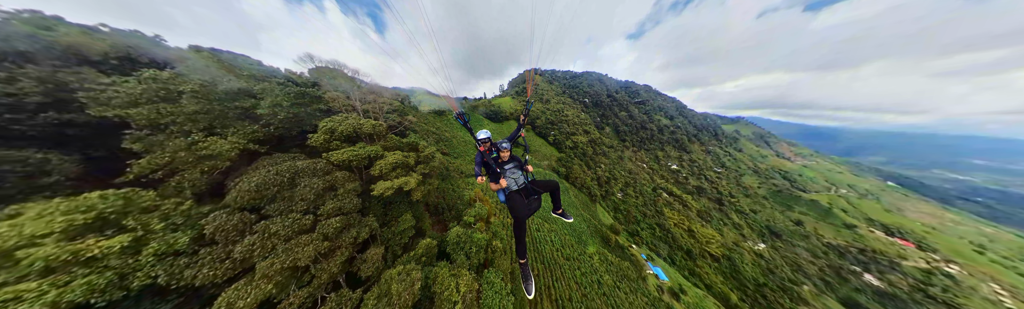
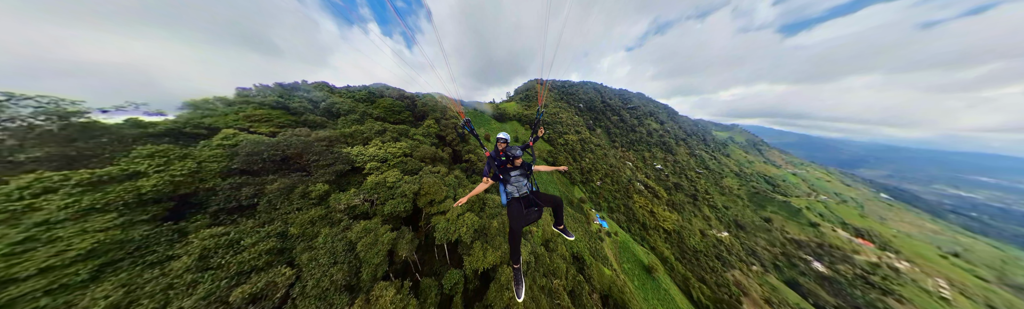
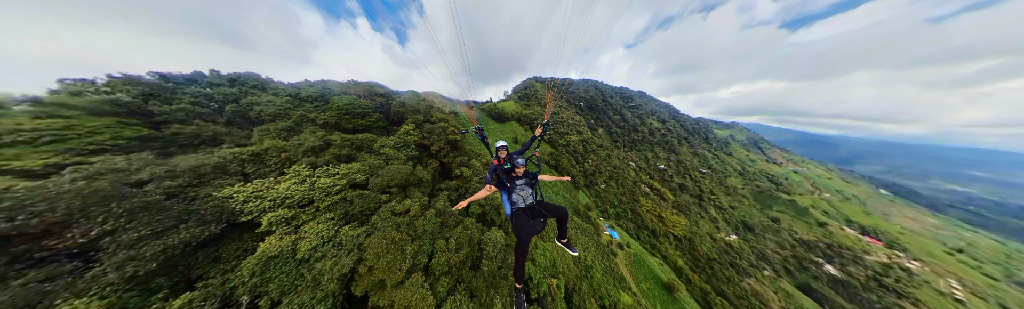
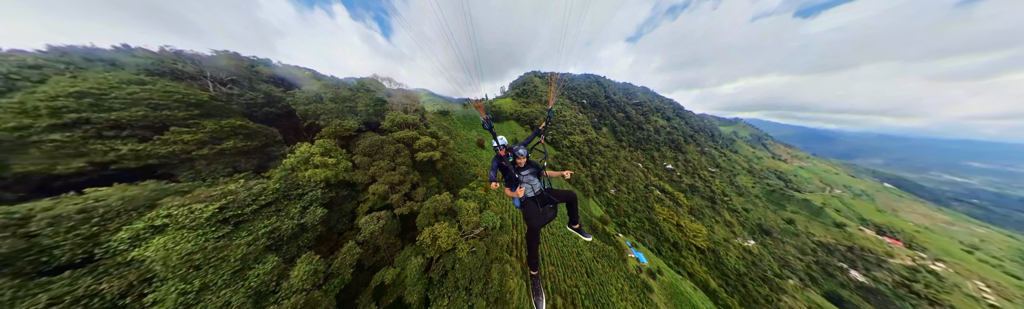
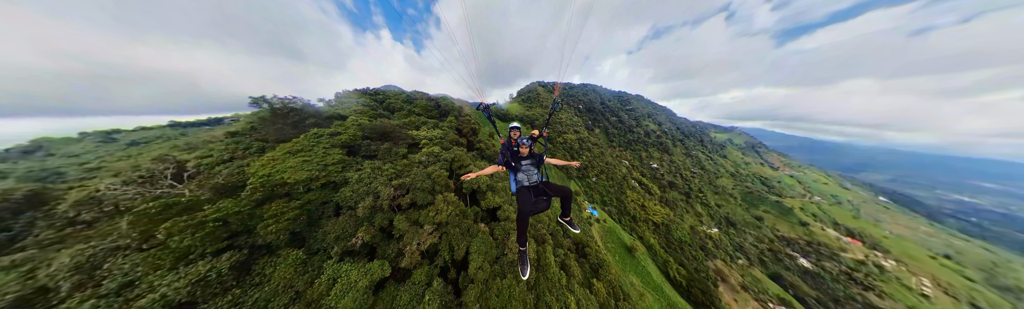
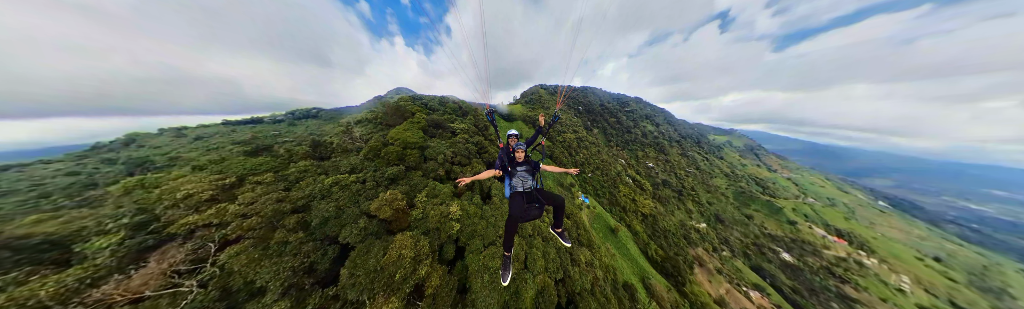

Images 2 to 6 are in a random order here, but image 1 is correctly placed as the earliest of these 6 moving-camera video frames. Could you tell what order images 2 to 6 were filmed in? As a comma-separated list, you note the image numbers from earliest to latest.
4, 3, 2, 5, 6
